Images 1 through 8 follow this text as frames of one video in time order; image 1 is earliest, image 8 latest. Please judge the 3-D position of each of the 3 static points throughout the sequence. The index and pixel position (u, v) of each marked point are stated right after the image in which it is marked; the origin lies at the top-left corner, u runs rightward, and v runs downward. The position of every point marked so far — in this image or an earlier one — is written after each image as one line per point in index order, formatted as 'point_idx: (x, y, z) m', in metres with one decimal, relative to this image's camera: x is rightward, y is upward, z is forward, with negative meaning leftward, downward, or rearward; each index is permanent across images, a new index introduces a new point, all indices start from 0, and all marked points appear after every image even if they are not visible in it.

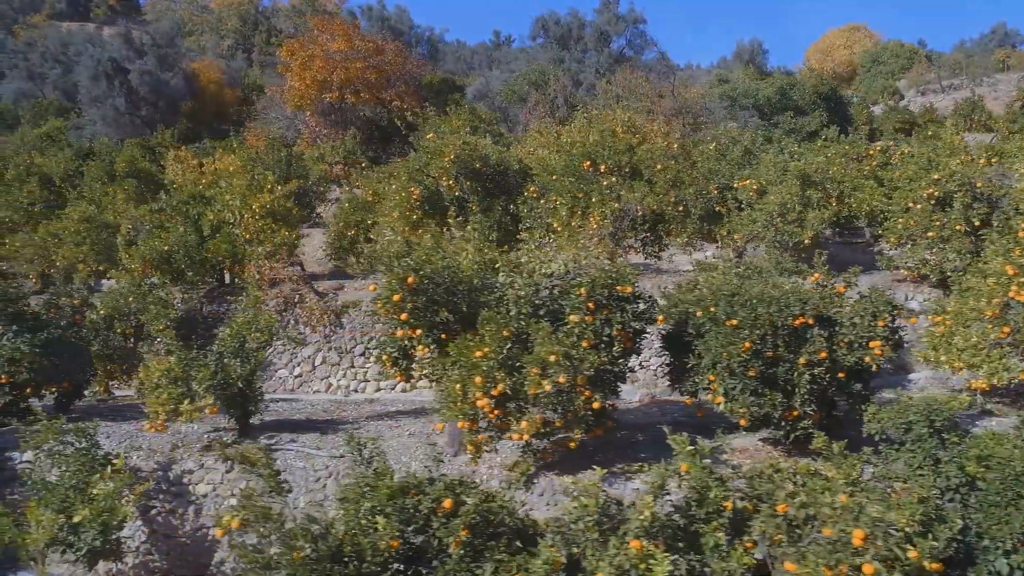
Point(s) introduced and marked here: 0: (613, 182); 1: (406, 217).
0: (+1.1, +1.2, +9.6) m
1: (-1.2, +0.8, +10.2) m
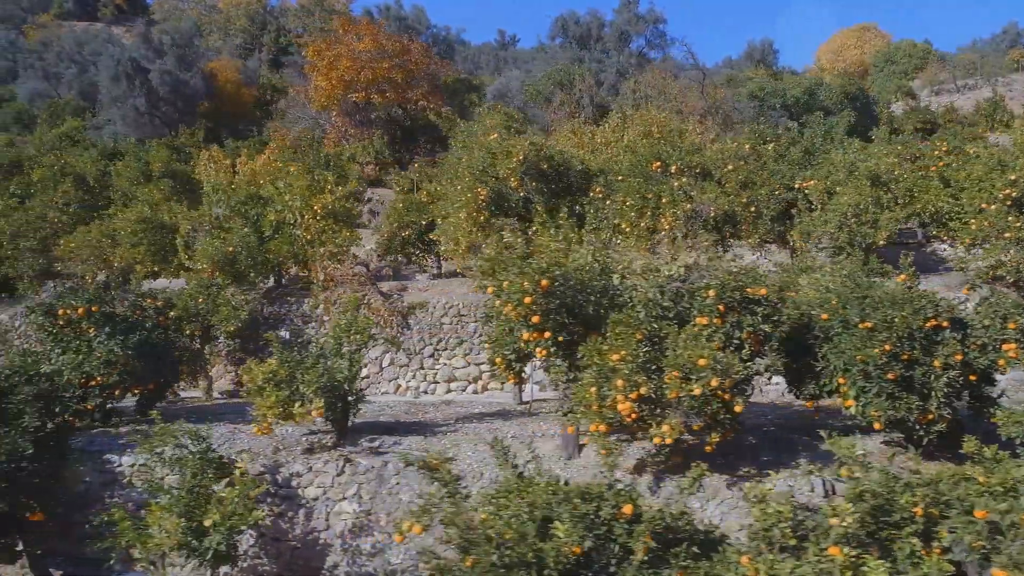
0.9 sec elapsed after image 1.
0: (+1.9, +1.2, +9.6) m
1: (-0.4, +0.8, +10.1) m
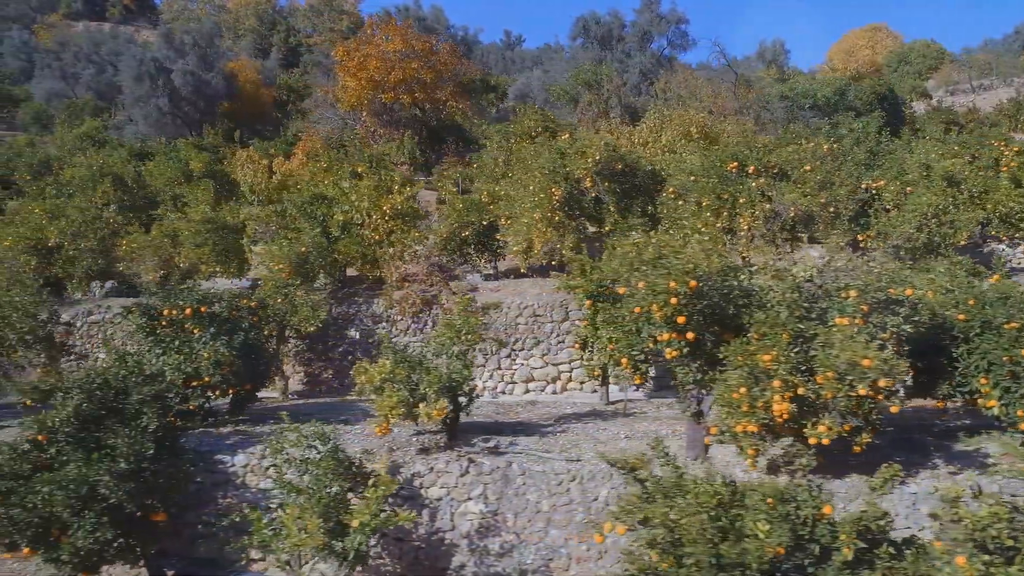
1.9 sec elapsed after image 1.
0: (+2.7, +1.1, +9.6) m
1: (+0.4, +0.8, +10.1) m
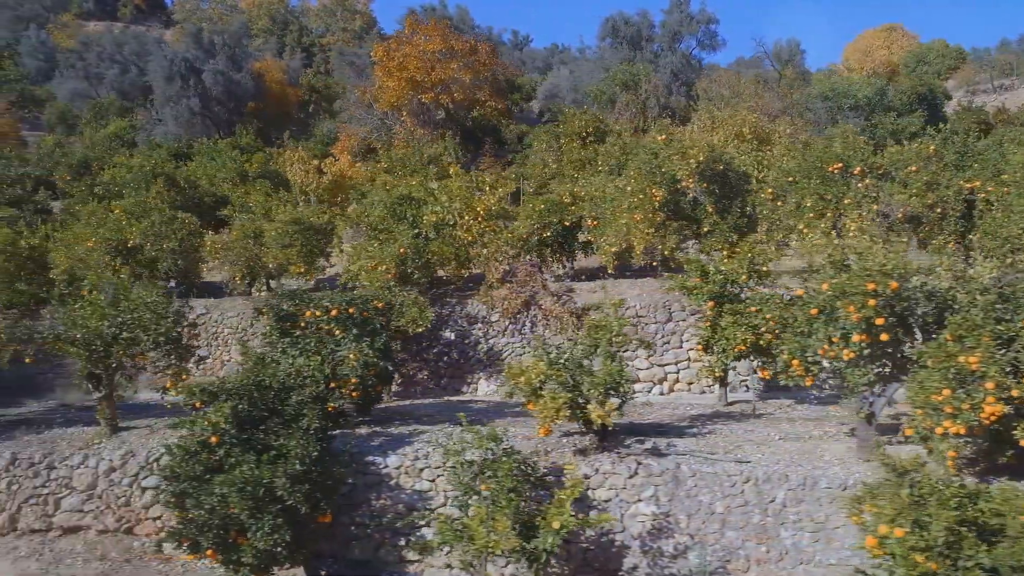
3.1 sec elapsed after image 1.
0: (+3.8, +1.1, +9.6) m
1: (+1.6, +0.8, +10.1) m
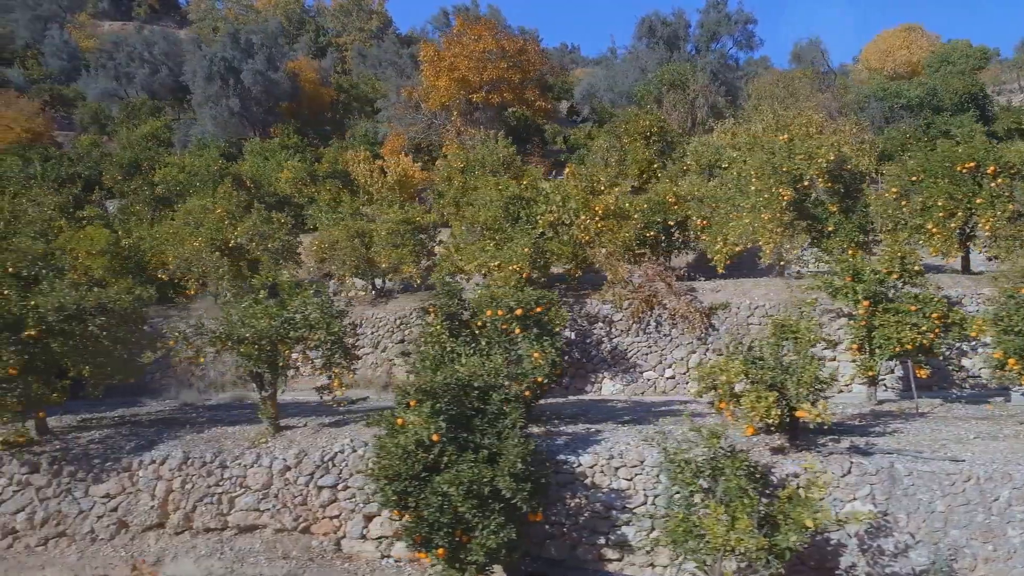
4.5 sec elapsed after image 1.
0: (+5.3, +1.1, +9.6) m
1: (+3.0, +0.8, +10.2) m
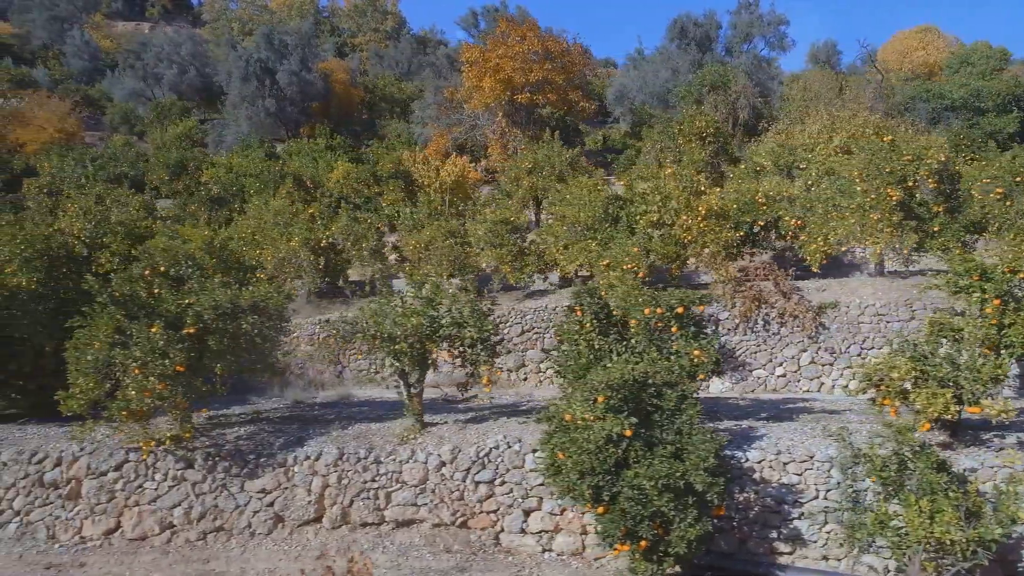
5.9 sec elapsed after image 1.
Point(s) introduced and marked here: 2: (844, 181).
0: (+6.6, +1.2, +9.8) m
1: (+4.3, +0.8, +10.3) m
2: (+4.3, +1.4, +11.3) m
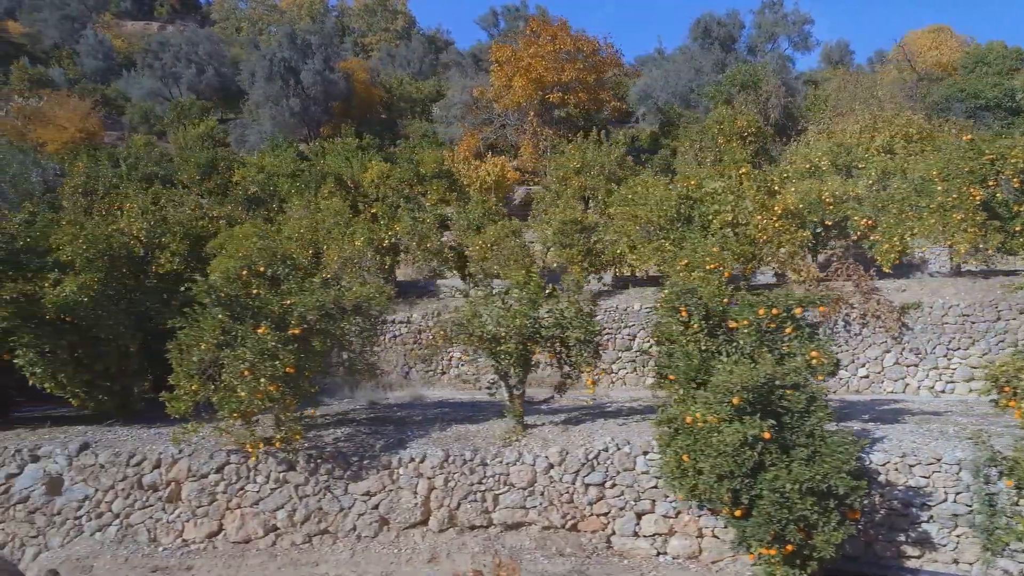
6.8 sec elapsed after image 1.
0: (+7.5, +1.1, +9.7) m
1: (+5.2, +0.8, +10.2) m
2: (+5.2, +1.4, +11.3) m
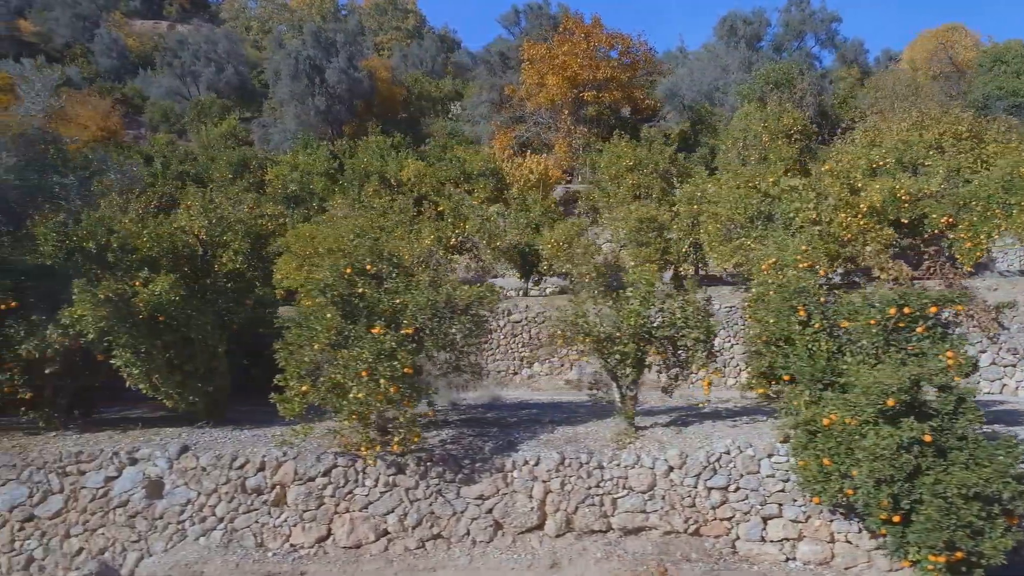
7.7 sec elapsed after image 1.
0: (+8.5, +1.2, +9.5) m
1: (+6.2, +0.8, +10.0) m
2: (+6.1, +1.4, +11.1) m
